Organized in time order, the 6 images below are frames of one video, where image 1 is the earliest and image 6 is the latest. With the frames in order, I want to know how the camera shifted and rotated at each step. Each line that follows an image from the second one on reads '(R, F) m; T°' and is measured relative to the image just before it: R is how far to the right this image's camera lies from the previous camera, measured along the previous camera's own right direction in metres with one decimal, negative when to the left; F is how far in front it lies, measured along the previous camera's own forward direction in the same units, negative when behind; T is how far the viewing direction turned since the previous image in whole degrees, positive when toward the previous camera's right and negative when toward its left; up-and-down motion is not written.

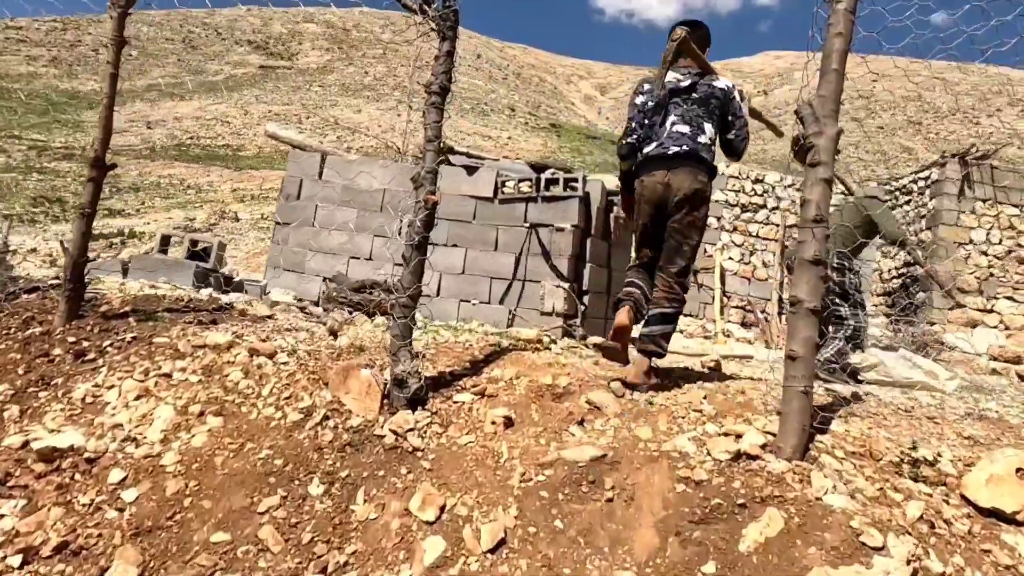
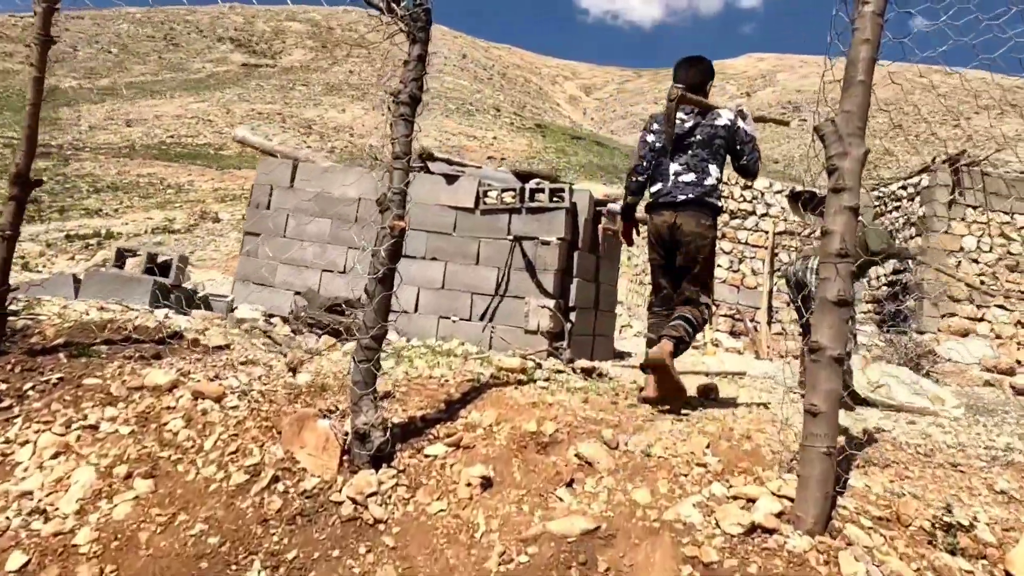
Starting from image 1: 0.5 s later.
(0.0, +0.4) m; +1°
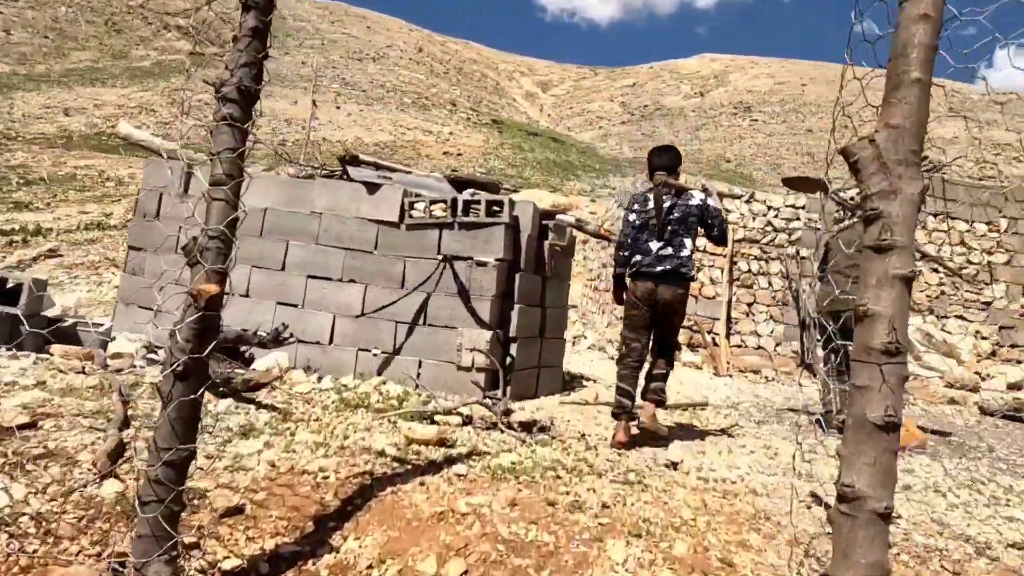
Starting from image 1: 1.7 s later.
(+0.2, +0.9) m; +4°
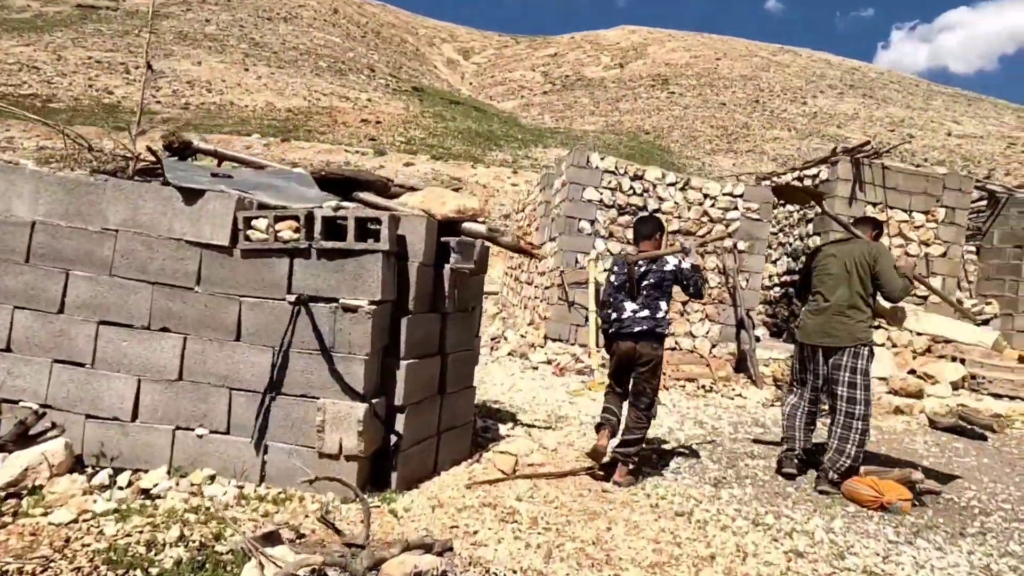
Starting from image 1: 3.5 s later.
(+0.2, +1.6) m; +7°
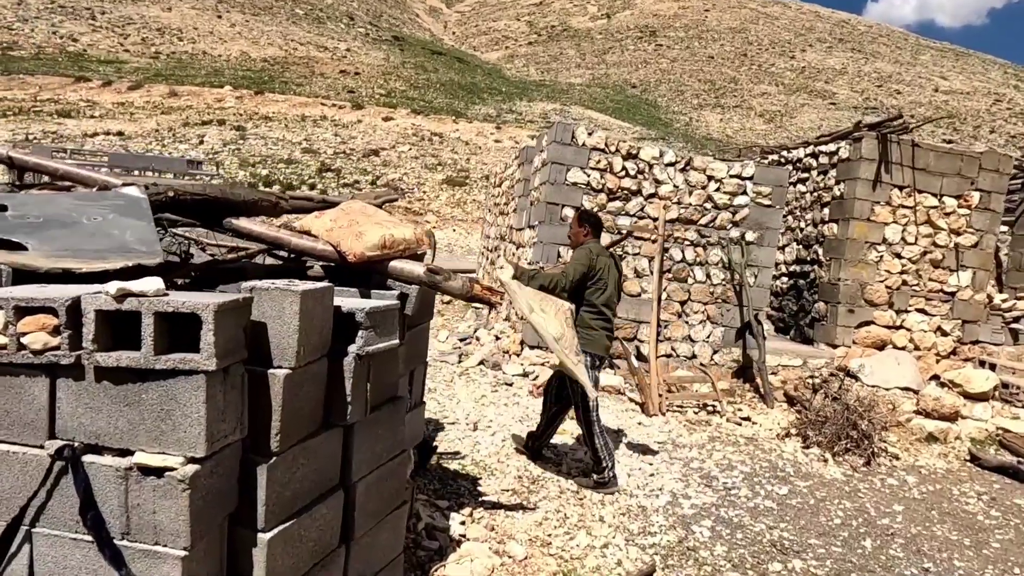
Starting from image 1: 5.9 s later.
(+0.2, +1.7) m; +1°
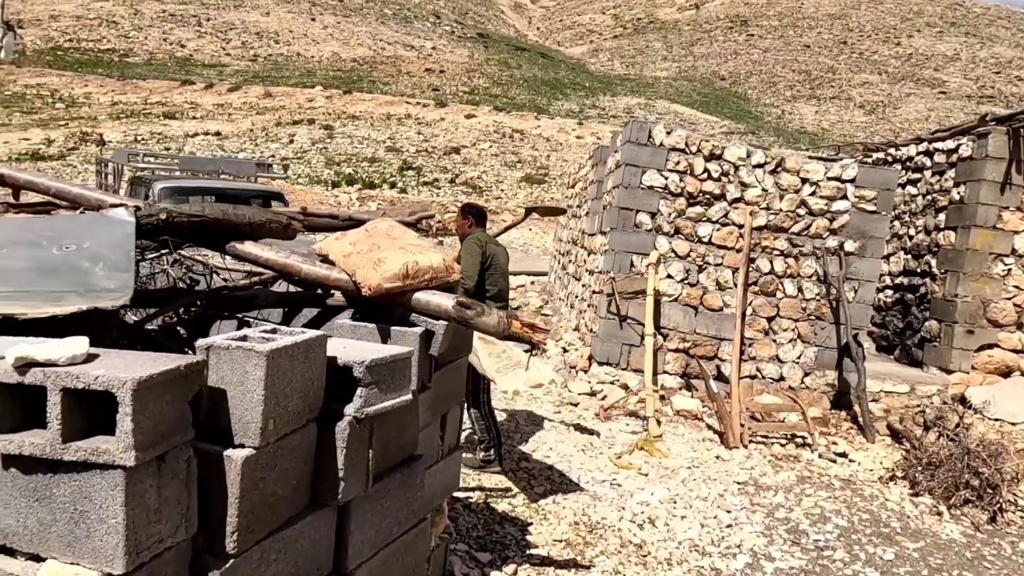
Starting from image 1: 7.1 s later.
(+0.2, +0.6) m; -7°
